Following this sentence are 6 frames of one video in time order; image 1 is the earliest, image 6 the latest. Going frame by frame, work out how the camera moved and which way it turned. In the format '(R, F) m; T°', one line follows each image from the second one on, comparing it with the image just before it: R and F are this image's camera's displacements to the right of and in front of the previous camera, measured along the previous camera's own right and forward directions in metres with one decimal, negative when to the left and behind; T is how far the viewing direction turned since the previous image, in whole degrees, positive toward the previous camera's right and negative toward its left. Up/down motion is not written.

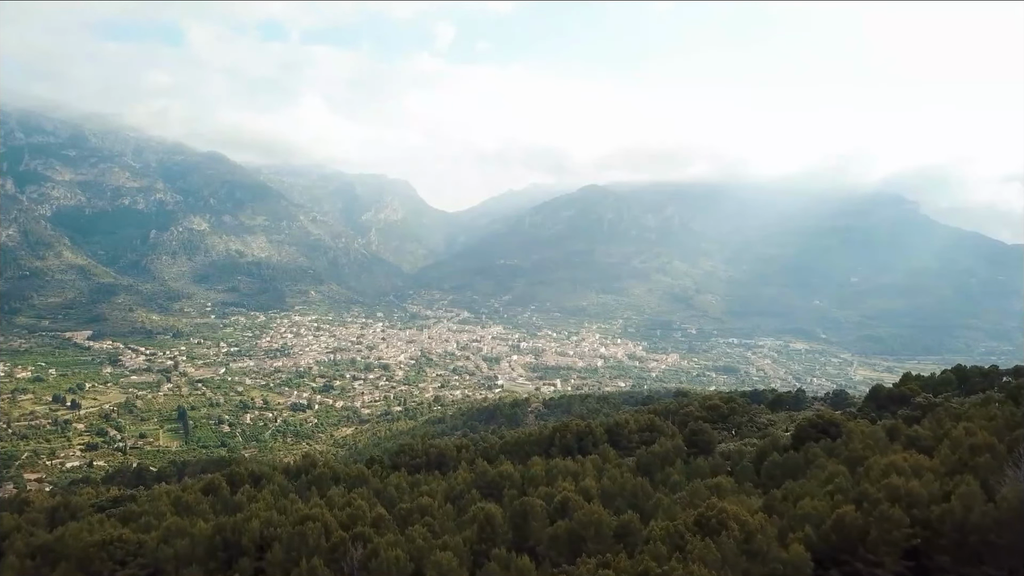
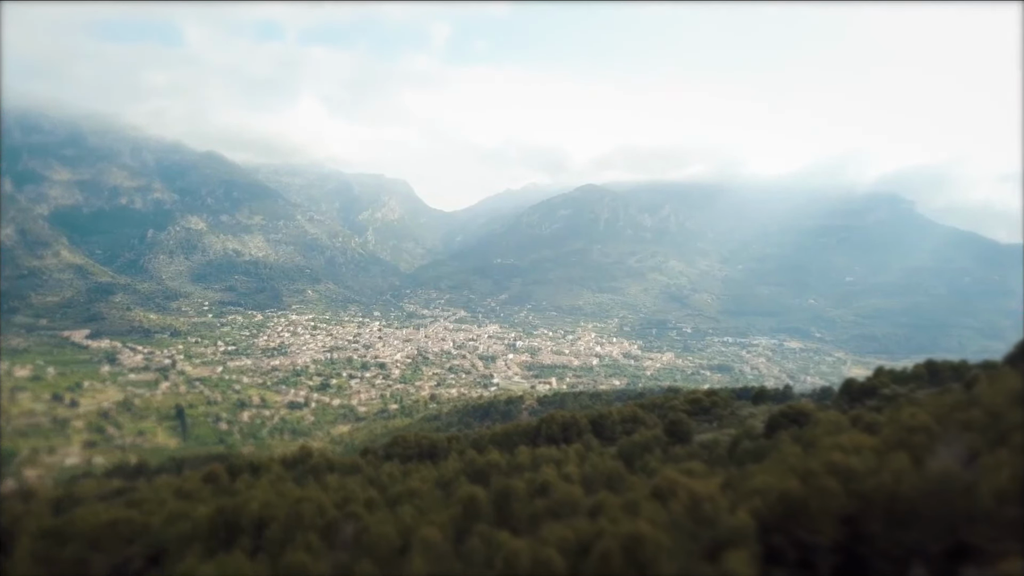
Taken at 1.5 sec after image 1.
(+0.4, -1.0) m; 0°
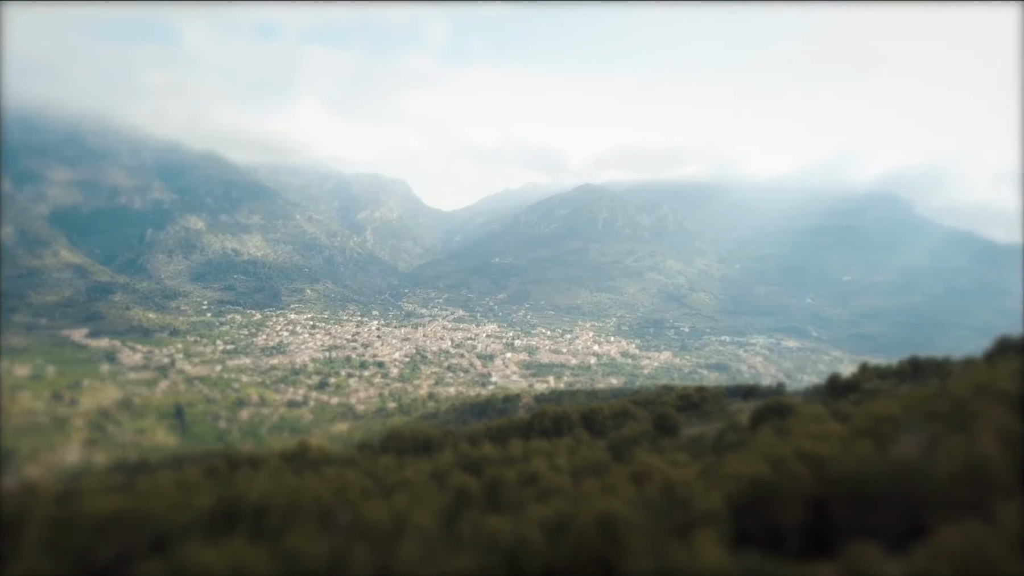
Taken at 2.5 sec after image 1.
(+0.2, -0.6) m; 0°
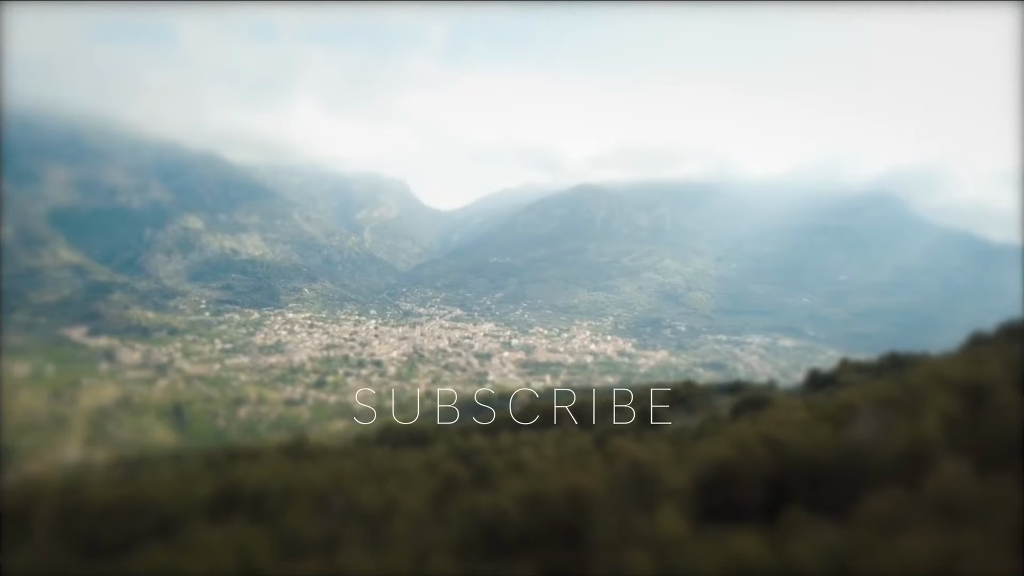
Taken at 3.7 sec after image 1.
(+0.4, -0.8) m; 0°
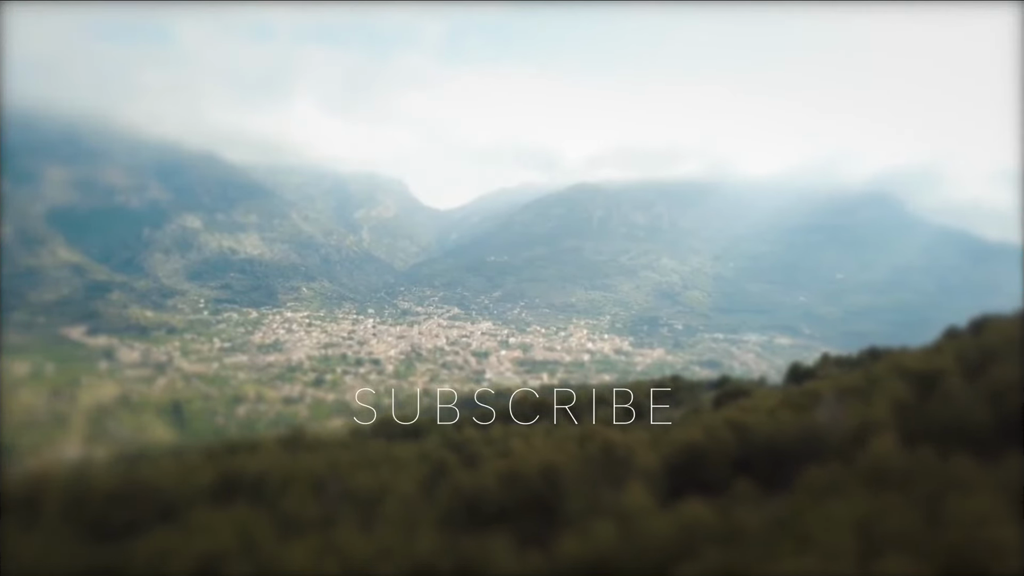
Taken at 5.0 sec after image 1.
(+0.3, -0.8) m; 0°
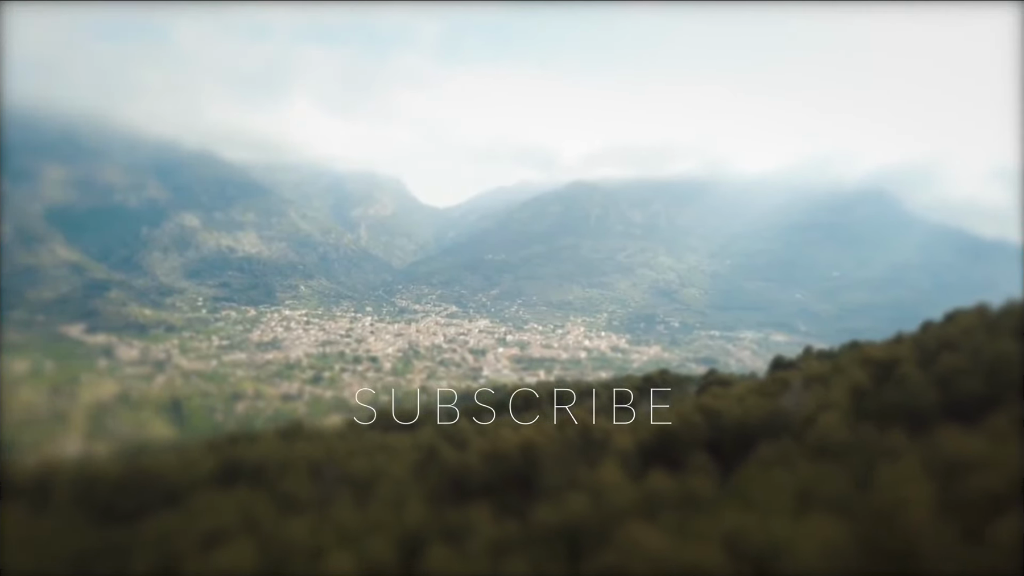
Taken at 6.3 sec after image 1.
(+0.3, -0.8) m; 0°
